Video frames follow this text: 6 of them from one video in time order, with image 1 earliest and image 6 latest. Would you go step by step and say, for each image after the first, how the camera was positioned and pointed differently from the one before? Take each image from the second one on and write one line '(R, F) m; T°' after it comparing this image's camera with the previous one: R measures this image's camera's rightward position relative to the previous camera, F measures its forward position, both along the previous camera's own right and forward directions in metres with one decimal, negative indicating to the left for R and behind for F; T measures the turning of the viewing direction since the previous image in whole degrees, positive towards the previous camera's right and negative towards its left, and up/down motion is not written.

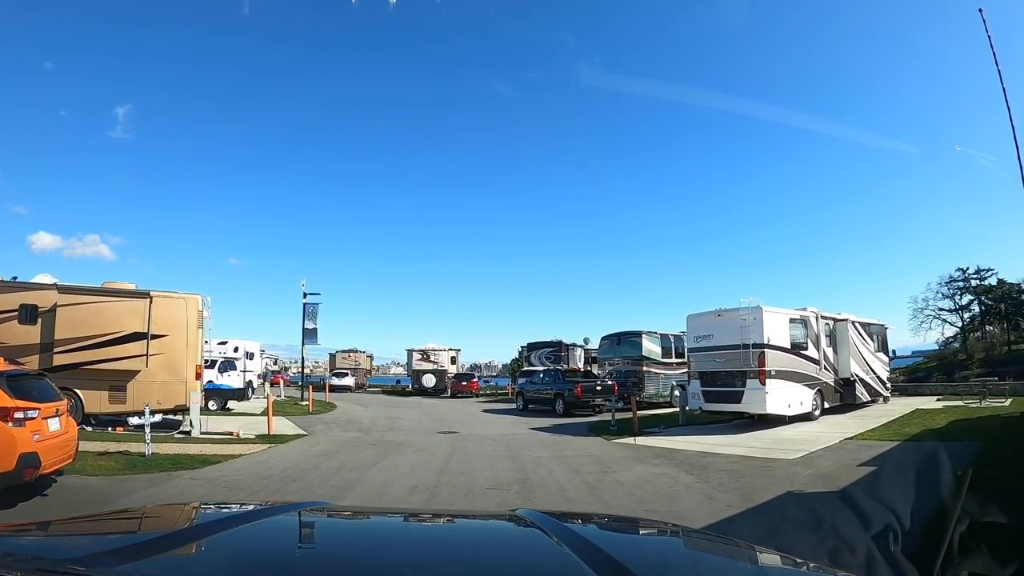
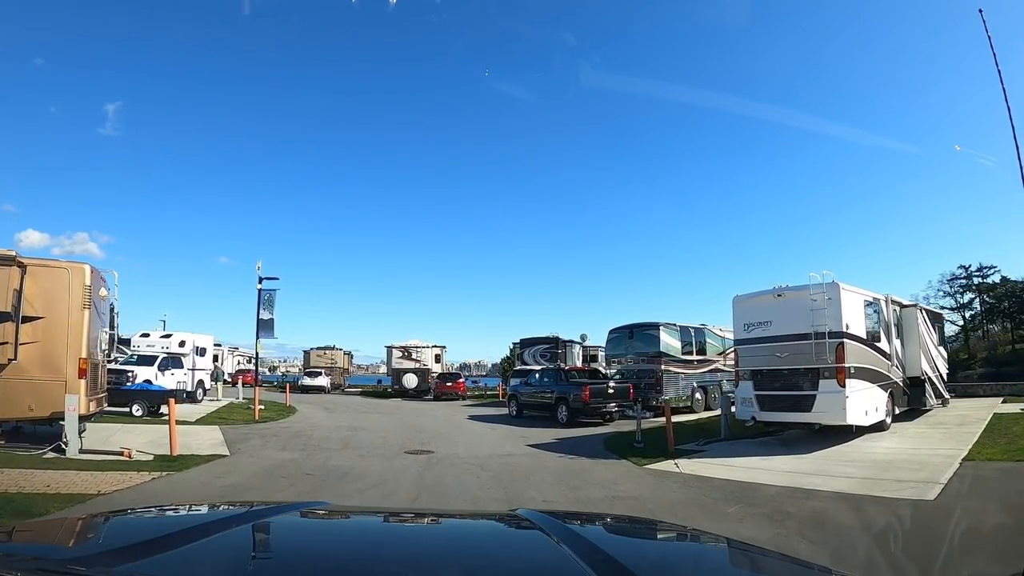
(0.0, +4.1) m; +1°
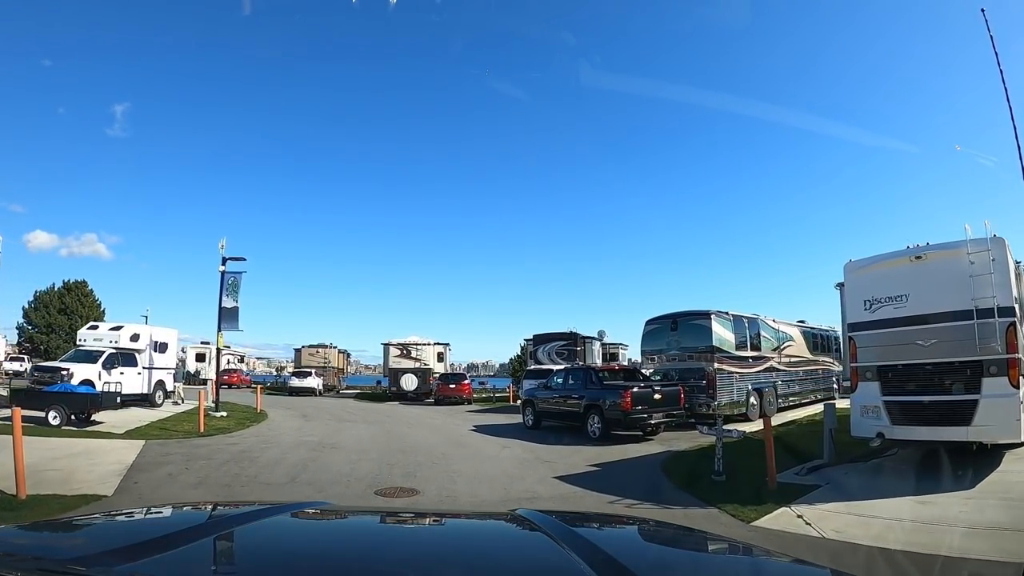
(-0.2, +3.9) m; -1°
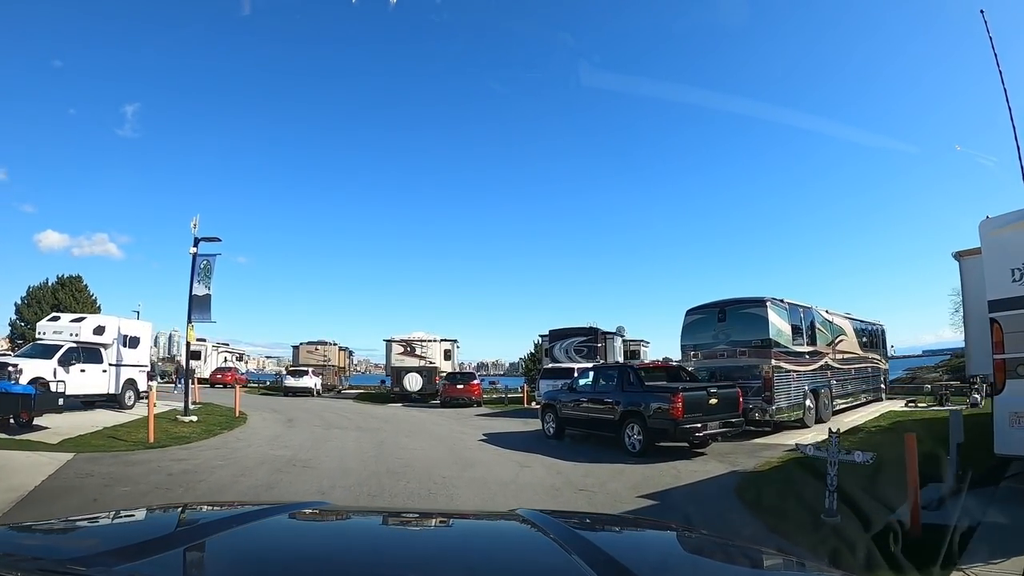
(-0.2, +2.6) m; -1°
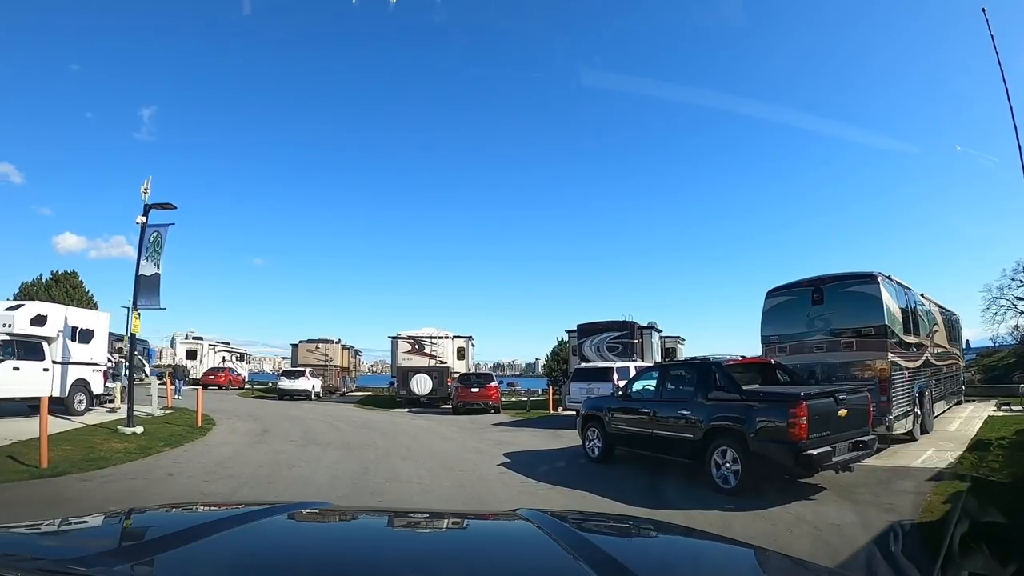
(-0.3, +3.3) m; -1°
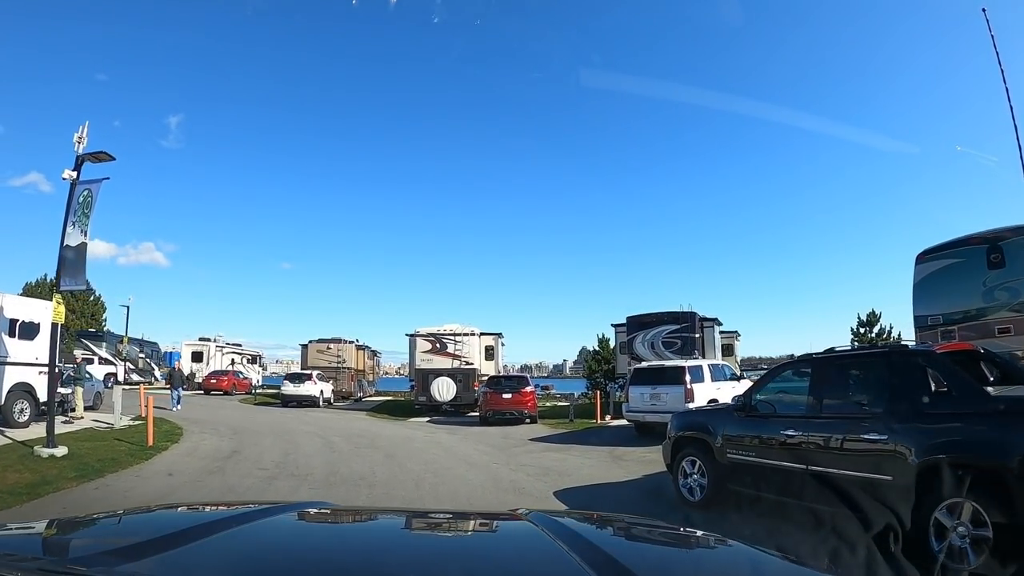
(-0.4, +3.3) m; -2°
